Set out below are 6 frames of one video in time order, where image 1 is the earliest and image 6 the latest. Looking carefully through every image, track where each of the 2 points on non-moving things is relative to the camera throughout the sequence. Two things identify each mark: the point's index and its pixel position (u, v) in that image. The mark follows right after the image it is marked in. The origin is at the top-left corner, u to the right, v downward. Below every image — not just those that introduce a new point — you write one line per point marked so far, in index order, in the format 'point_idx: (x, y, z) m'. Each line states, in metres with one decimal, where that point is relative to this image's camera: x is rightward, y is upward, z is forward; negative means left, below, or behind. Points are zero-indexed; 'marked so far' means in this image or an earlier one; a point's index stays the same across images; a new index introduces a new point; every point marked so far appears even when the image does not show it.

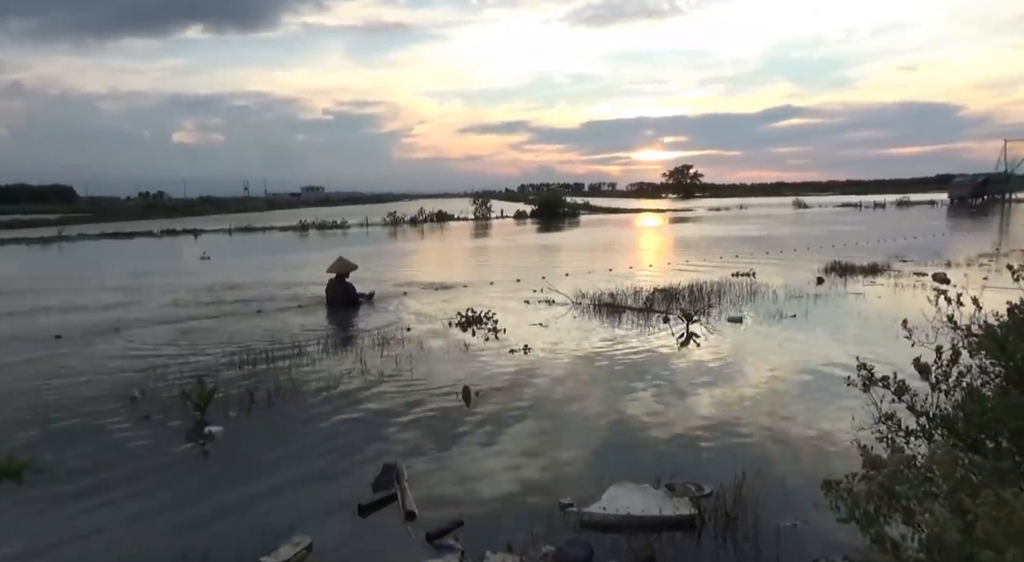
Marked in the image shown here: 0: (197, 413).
0: (-4.5, -1.8, +9.4) m
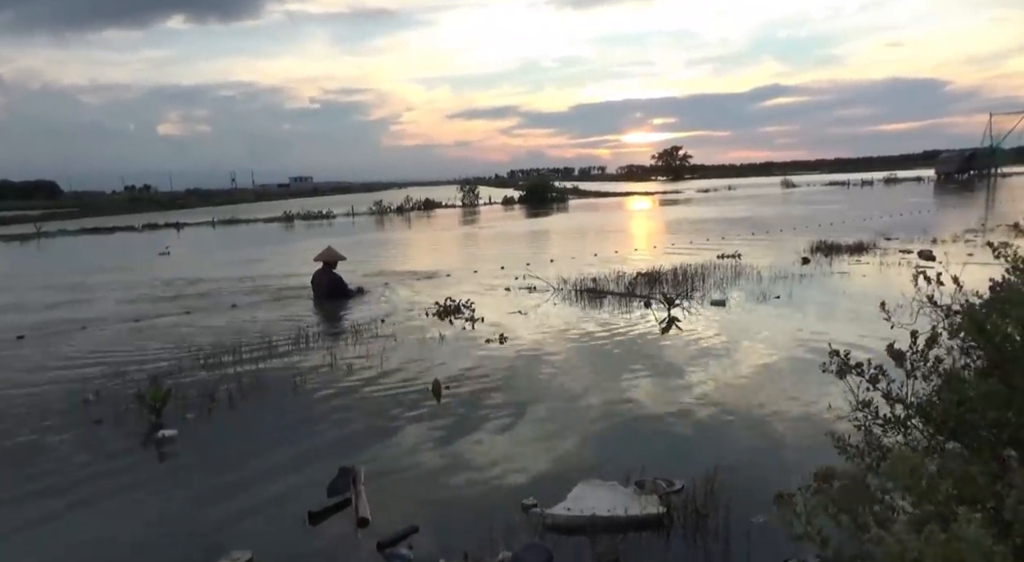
0: (-4.9, -1.8, +9.0) m
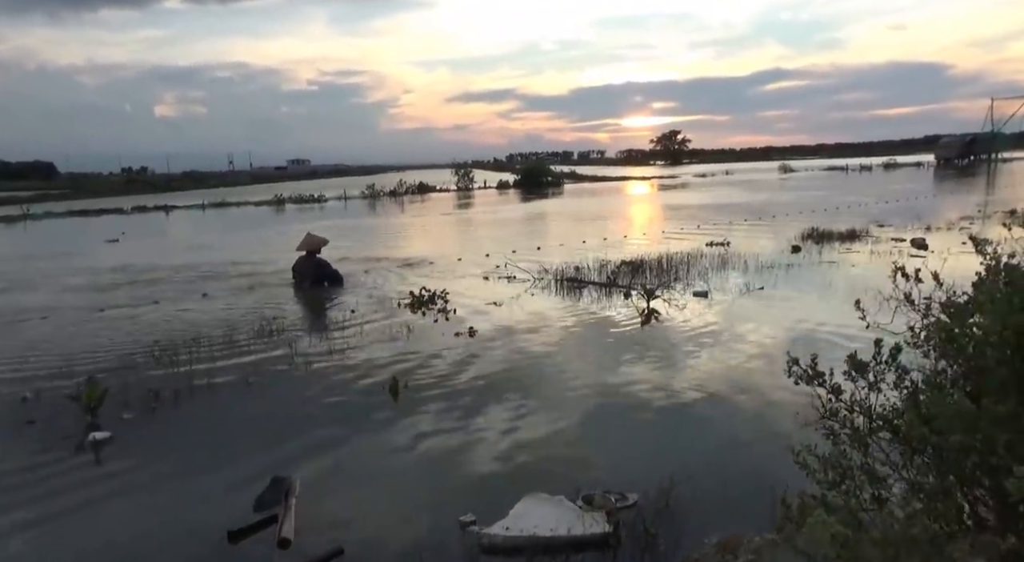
0: (-5.5, -1.7, +8.6) m
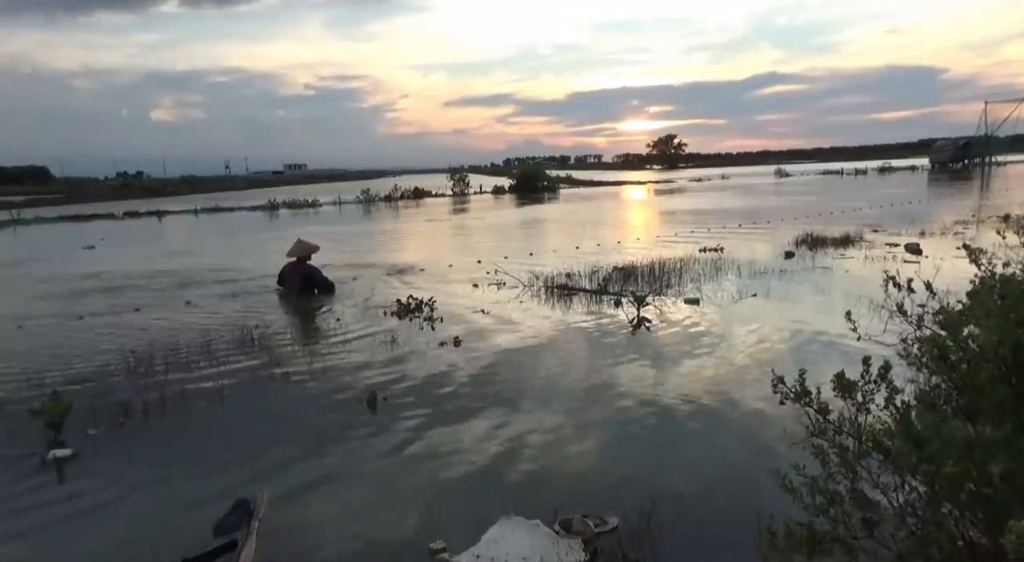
0: (-5.7, -1.8, +8.3) m
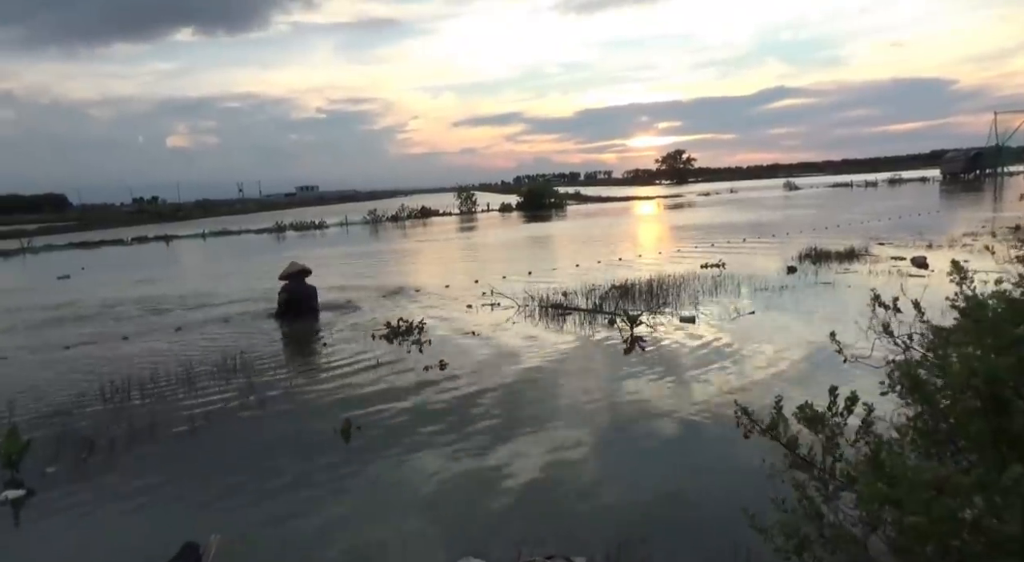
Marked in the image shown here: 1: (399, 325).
0: (-6.0, -2.2, +8.0) m
1: (-2.6, -1.0, +15.8) m
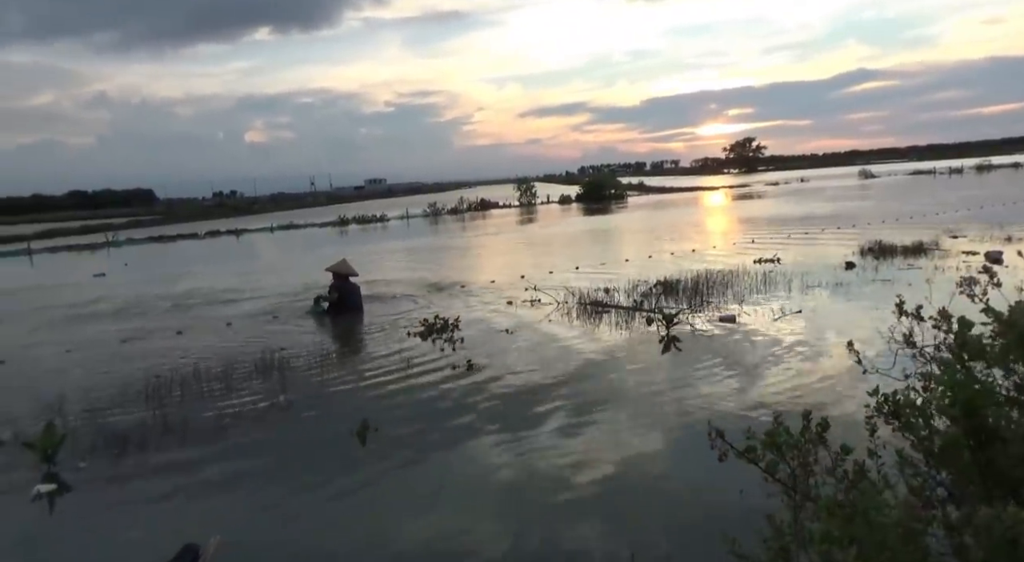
0: (-5.8, -2.2, +8.5) m
1: (-1.7, -1.0, +15.9) m
